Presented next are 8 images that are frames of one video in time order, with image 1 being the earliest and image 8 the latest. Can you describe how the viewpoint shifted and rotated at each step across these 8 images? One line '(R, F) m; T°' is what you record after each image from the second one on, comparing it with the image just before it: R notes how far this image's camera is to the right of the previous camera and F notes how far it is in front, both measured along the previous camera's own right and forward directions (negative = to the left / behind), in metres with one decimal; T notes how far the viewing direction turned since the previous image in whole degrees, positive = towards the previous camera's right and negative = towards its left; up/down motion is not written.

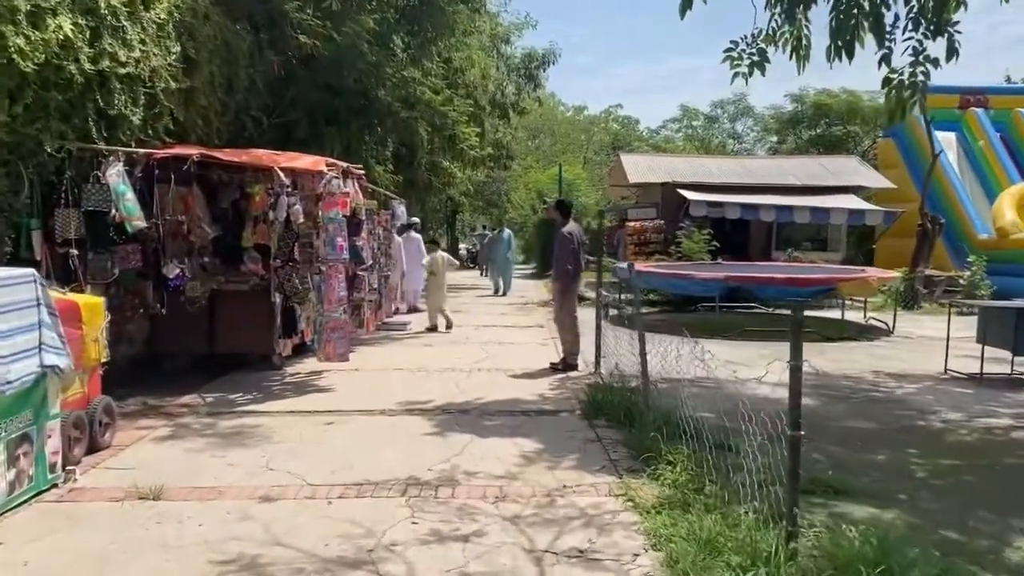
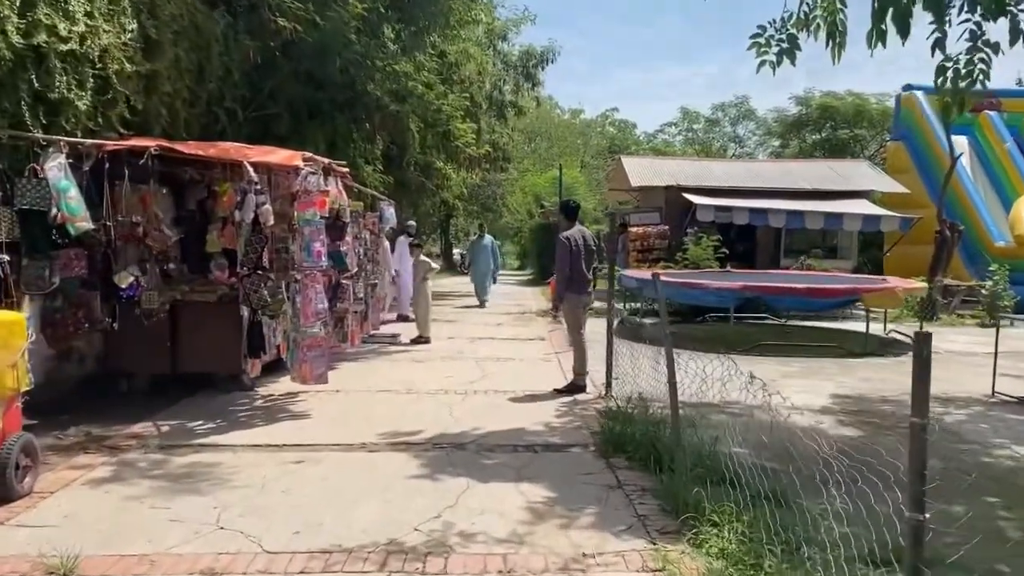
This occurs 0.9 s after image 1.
(-0.1, +1.0) m; 0°
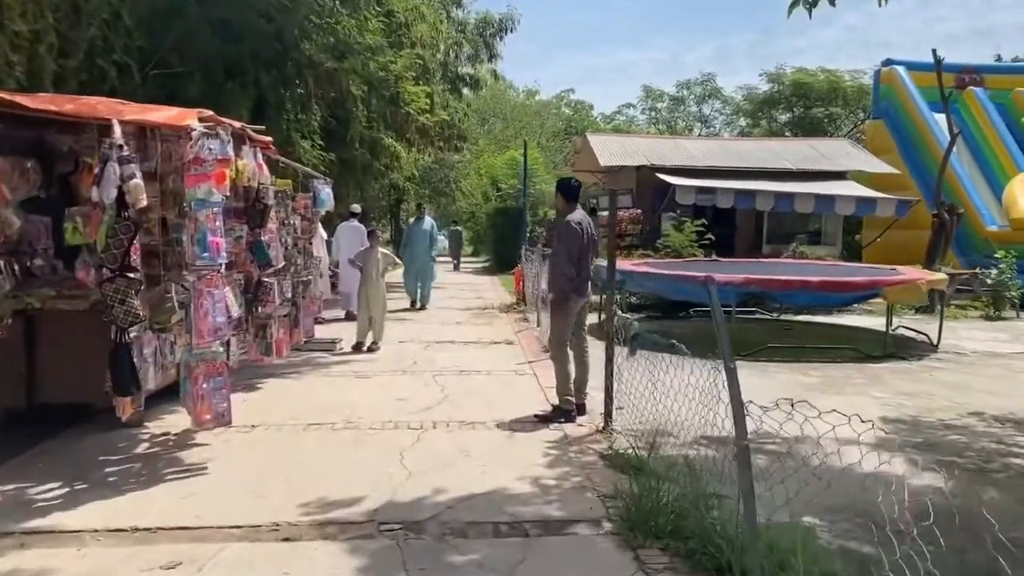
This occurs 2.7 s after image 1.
(-0.1, +1.8) m; +3°
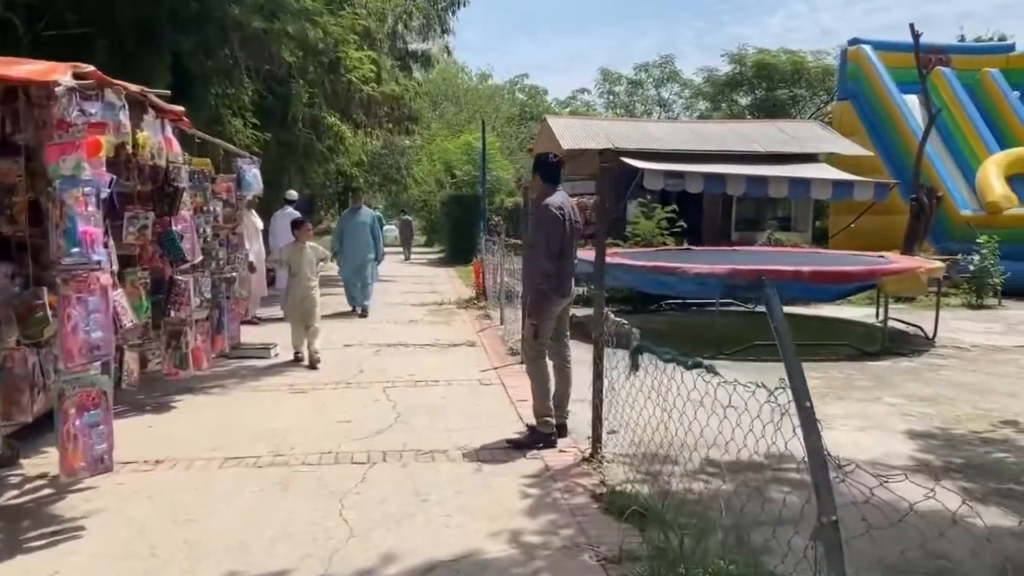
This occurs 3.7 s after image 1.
(-0.1, +1.1) m; +3°
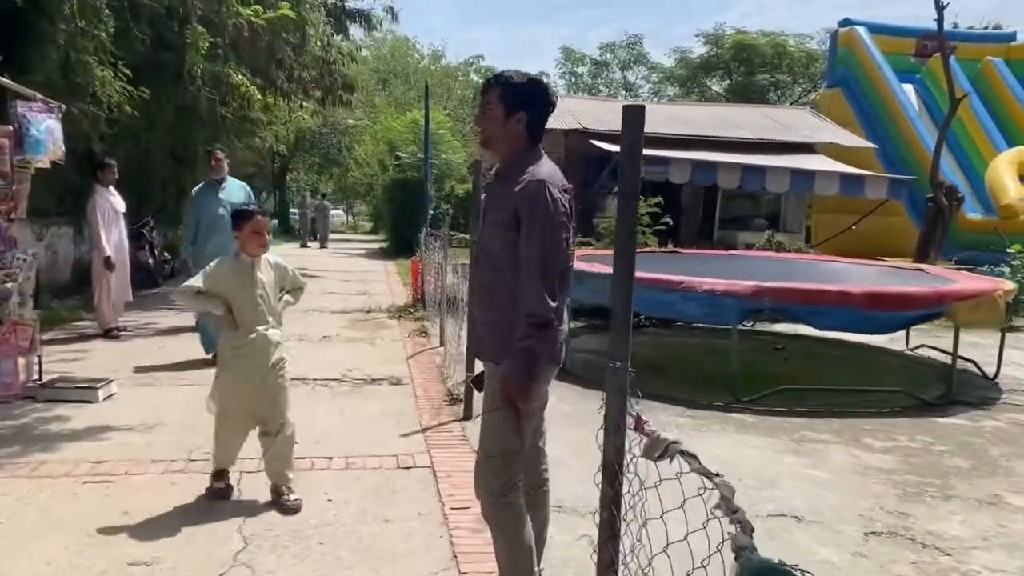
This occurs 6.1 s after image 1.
(+0.1, +2.5) m; +3°
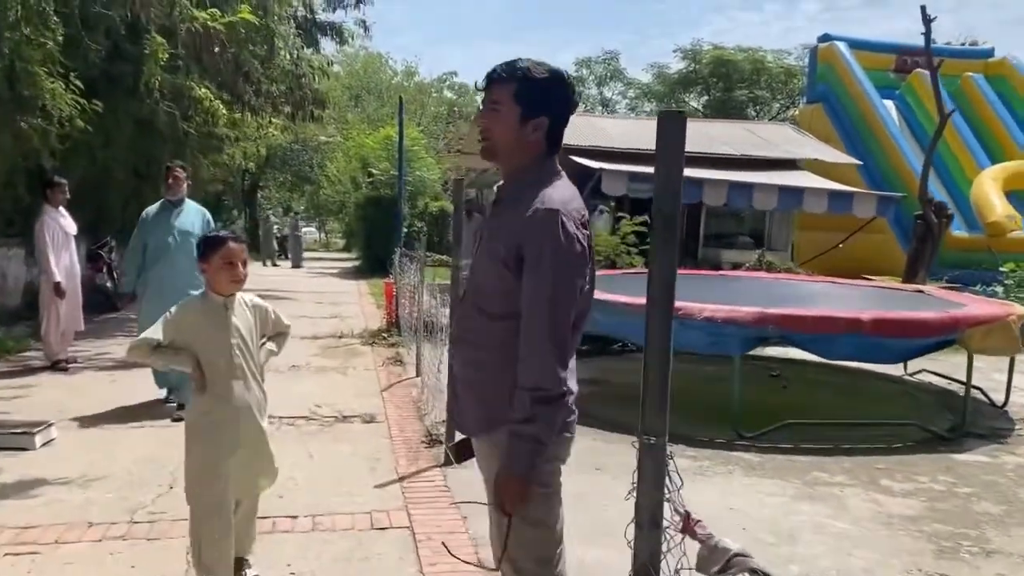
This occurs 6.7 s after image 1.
(-0.1, +0.5) m; +2°
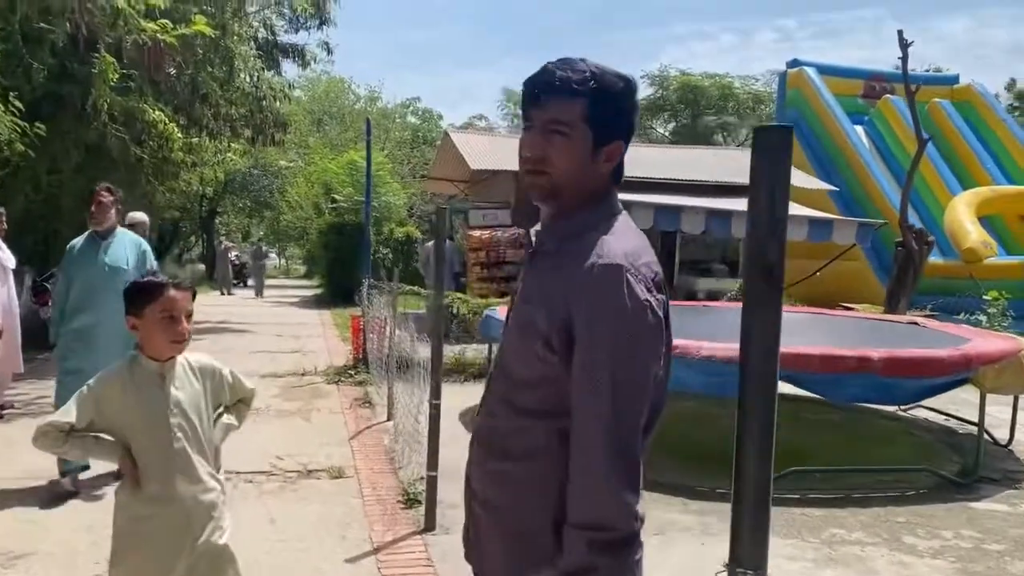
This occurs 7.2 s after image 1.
(-0.1, +0.5) m; +2°
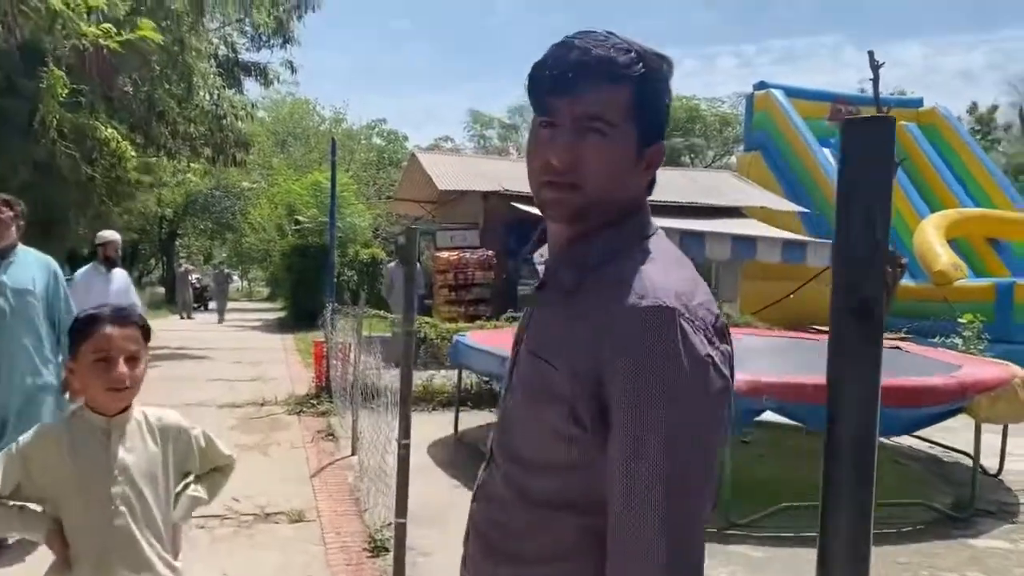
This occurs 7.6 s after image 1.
(-0.1, +0.3) m; +2°
